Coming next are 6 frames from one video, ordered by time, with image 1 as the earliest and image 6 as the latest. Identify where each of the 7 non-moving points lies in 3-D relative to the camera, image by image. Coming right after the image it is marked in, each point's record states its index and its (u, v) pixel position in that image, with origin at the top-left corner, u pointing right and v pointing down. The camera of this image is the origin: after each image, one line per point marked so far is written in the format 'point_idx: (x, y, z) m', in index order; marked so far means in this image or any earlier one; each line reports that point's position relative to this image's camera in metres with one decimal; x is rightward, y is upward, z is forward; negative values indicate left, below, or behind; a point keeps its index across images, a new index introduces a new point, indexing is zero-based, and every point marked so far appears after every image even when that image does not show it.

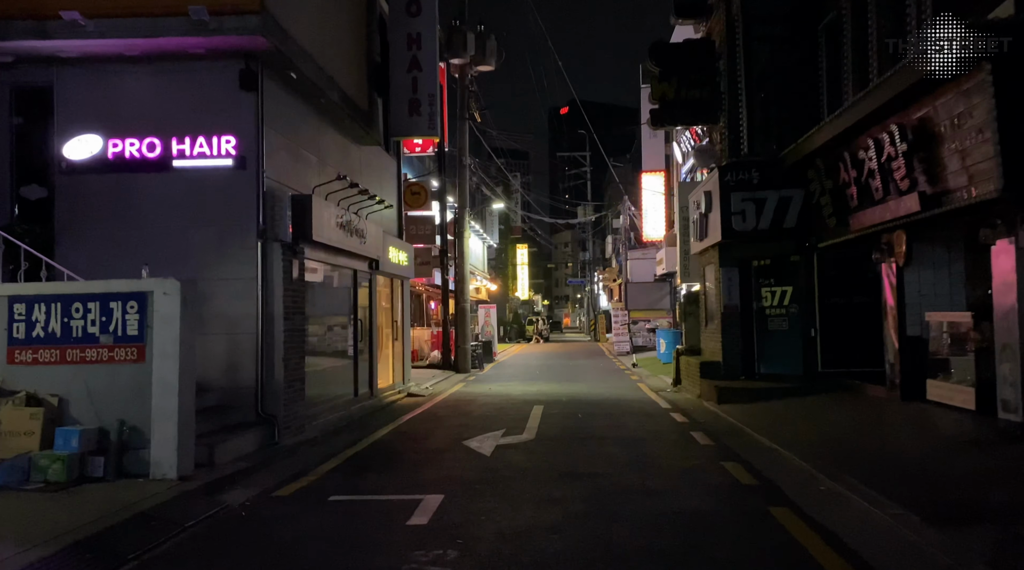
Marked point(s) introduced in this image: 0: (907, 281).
0: (+5.5, 0.0, +11.8) m
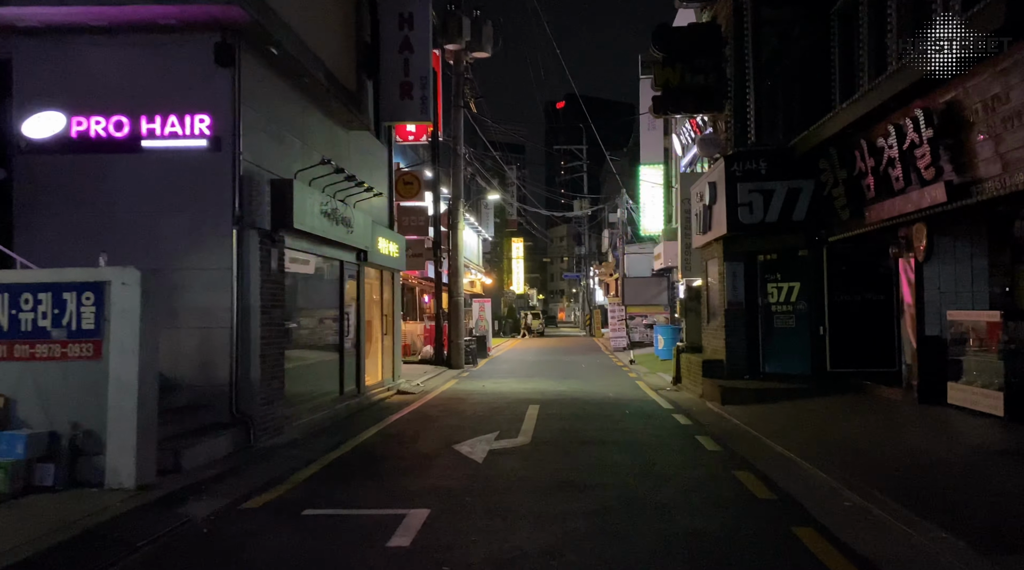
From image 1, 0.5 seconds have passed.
0: (+5.4, +0.1, +11.1) m
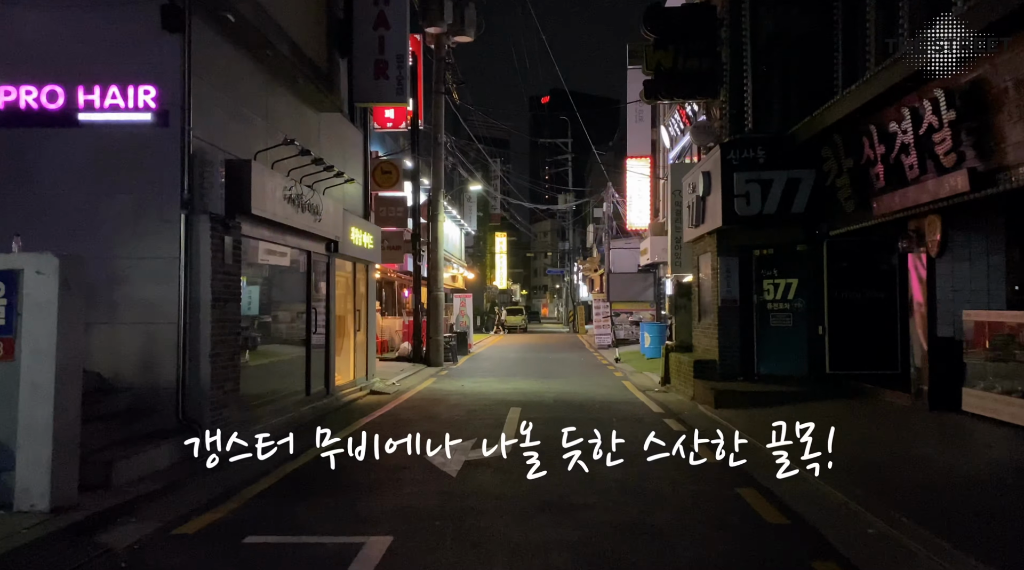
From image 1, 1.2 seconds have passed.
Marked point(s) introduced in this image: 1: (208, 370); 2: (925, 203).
0: (+5.2, +0.1, +10.3) m
1: (-3.1, -0.9, +8.7) m
2: (+4.6, +0.9, +9.4) m
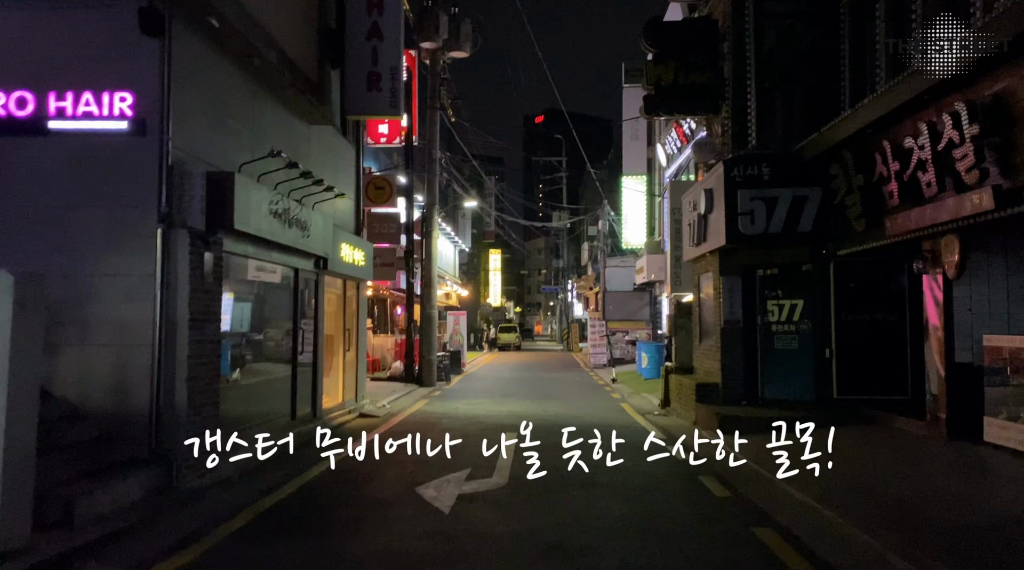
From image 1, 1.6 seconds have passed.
0: (+5.1, -0.1, +9.8) m
1: (-3.2, -1.1, +8.2) m
2: (+4.5, +0.7, +8.9) m
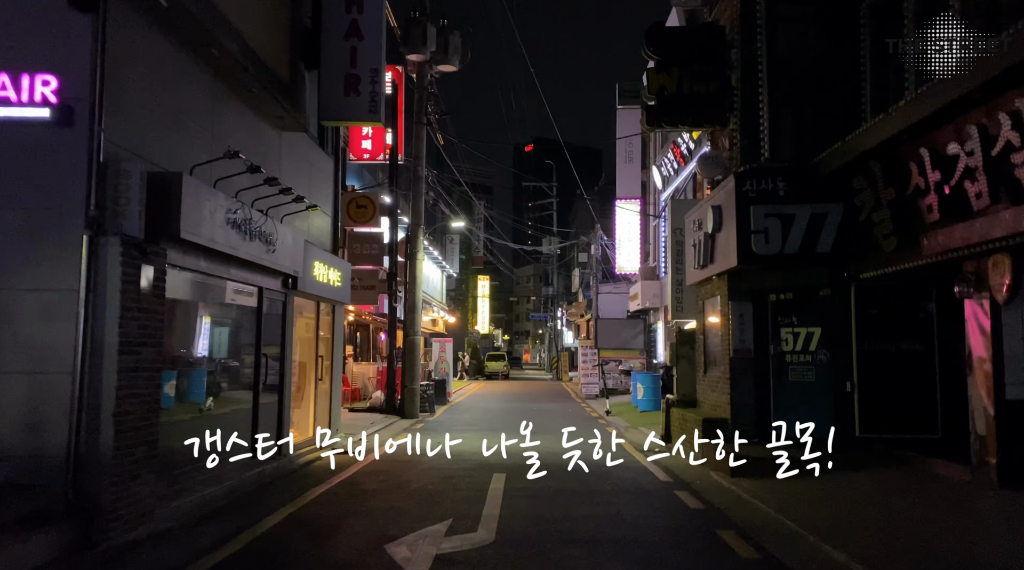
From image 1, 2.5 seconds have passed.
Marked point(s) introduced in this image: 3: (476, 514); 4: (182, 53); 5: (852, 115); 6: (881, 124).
0: (+5.0, -0.4, +8.7) m
1: (-3.3, -1.2, +6.9) m
2: (+4.5, +0.4, +7.8) m
3: (-0.4, -2.3, +8.4) m
4: (-3.3, +2.3, +8.5) m
5: (+5.0, +2.5, +12.5) m
6: (+4.1, +1.8, +9.3) m
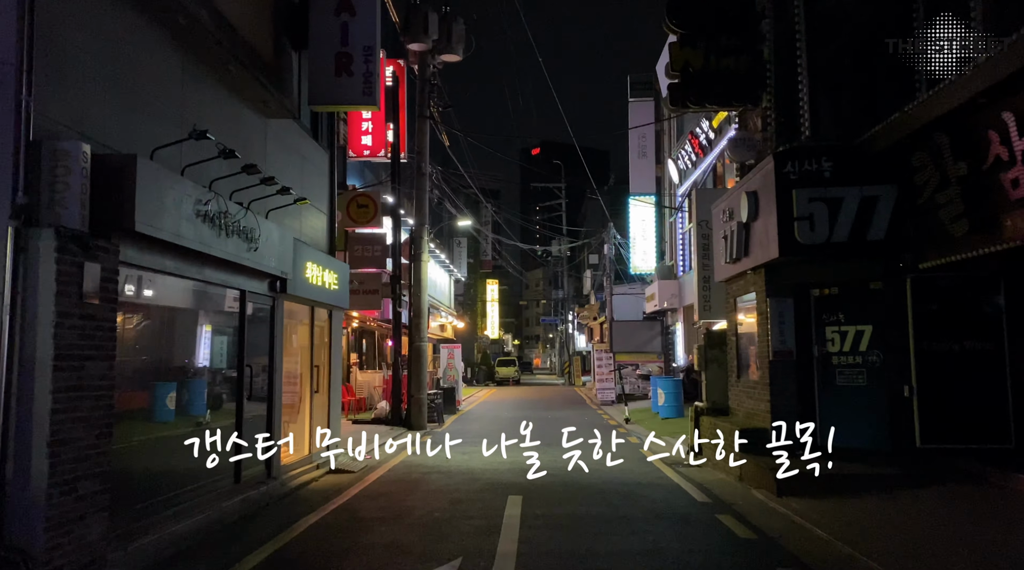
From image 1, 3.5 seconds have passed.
0: (+5.2, -0.3, +7.4) m
1: (-3.1, -1.2, +5.7) m
2: (+4.6, +0.5, +6.5) m
3: (-0.2, -2.2, +7.2) m
4: (-3.2, +2.3, +7.3) m
5: (+5.1, +2.6, +11.2) m
6: (+4.2, +1.9, +8.0) m
